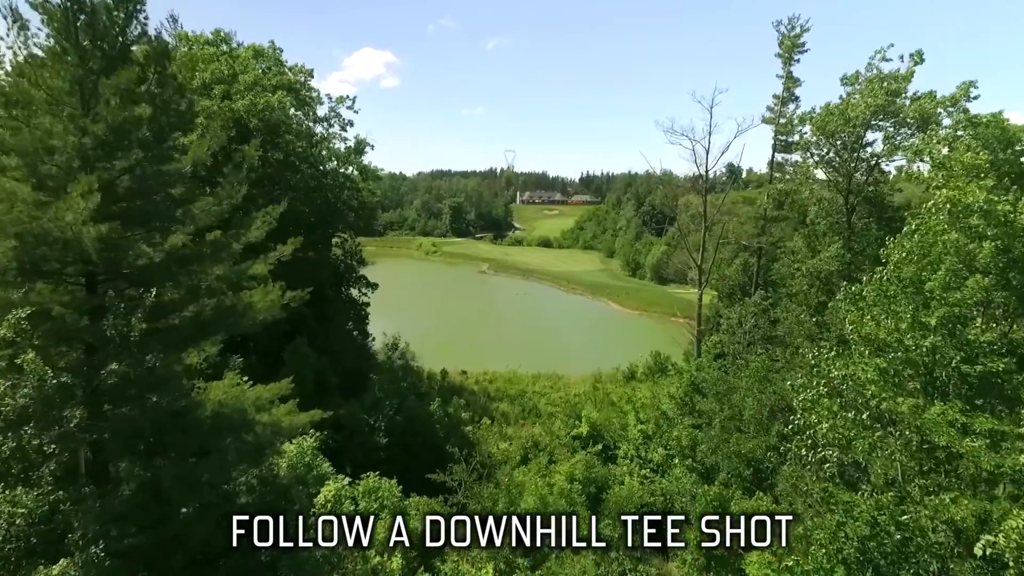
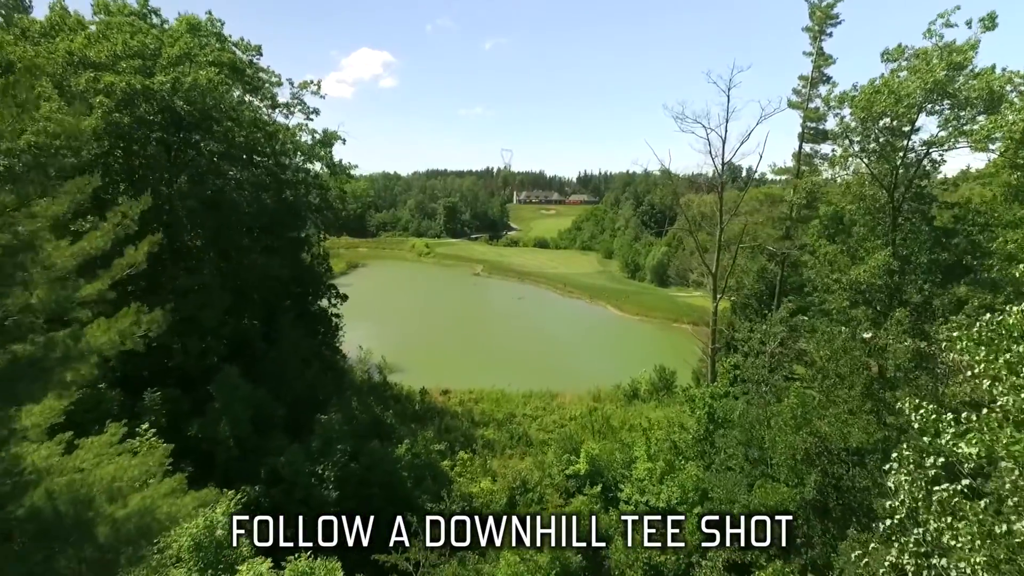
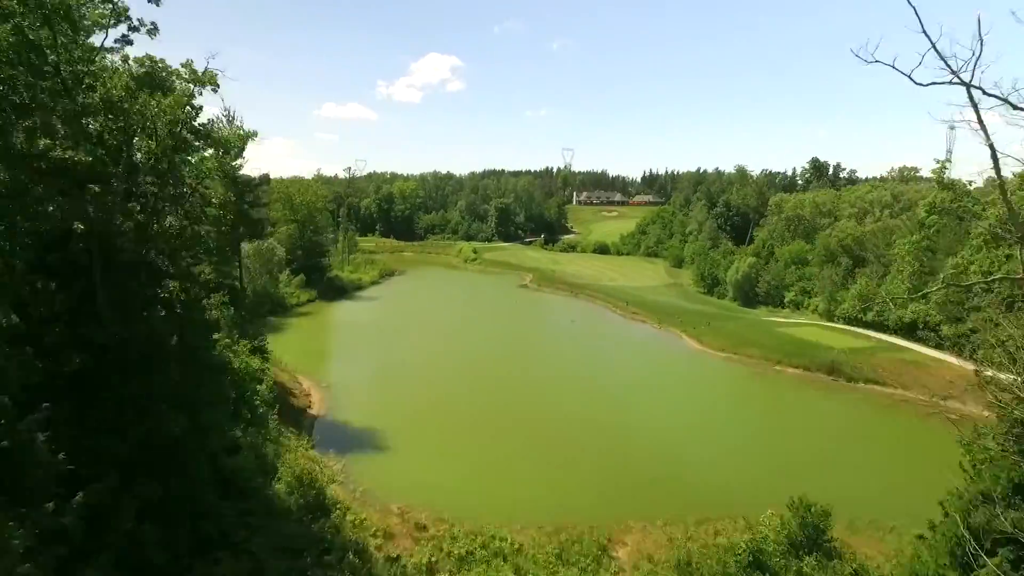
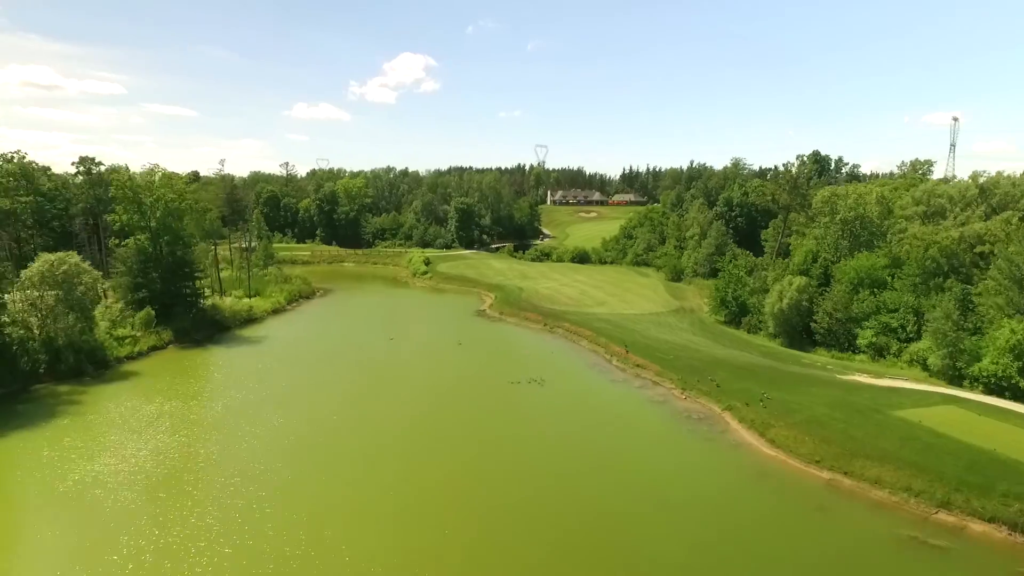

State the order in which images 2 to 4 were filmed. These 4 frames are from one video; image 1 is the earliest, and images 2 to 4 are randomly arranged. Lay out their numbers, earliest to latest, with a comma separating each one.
2, 3, 4
